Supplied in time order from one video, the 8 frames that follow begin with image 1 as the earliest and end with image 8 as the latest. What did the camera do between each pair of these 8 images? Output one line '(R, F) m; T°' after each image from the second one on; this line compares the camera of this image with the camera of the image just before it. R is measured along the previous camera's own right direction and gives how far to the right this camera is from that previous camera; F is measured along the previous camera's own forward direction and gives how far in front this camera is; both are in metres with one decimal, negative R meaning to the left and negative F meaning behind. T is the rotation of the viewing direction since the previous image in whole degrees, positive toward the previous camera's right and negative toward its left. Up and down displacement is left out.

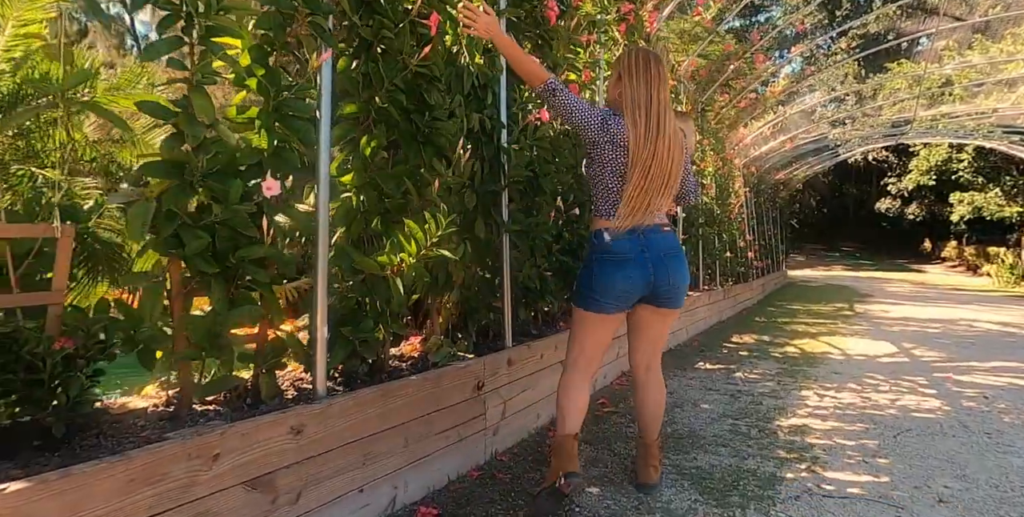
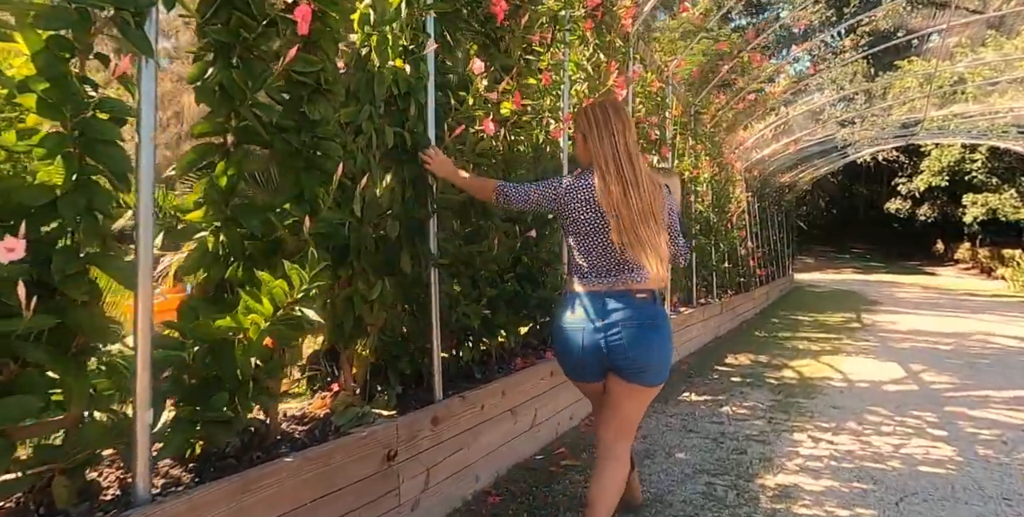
(+0.3, +0.3) m; -1°
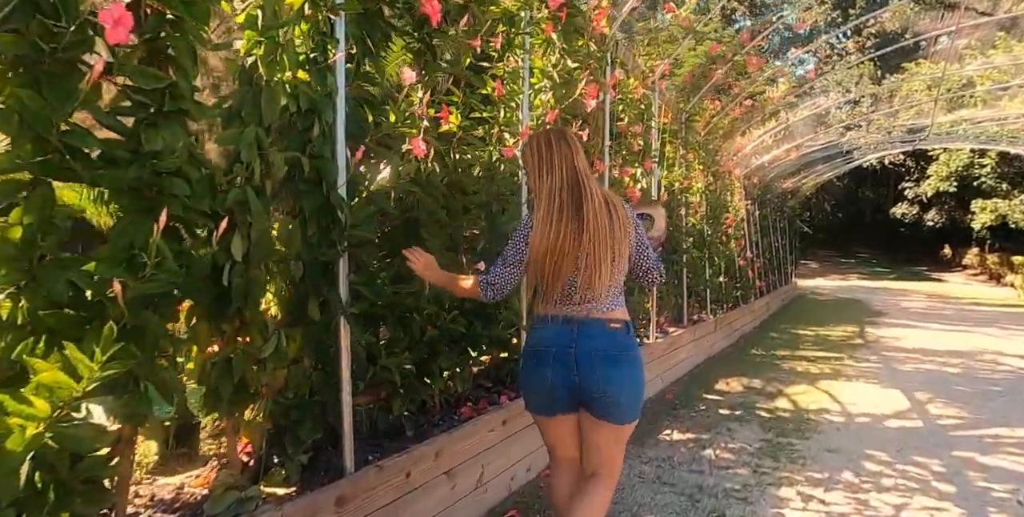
(+0.2, +0.3) m; 0°
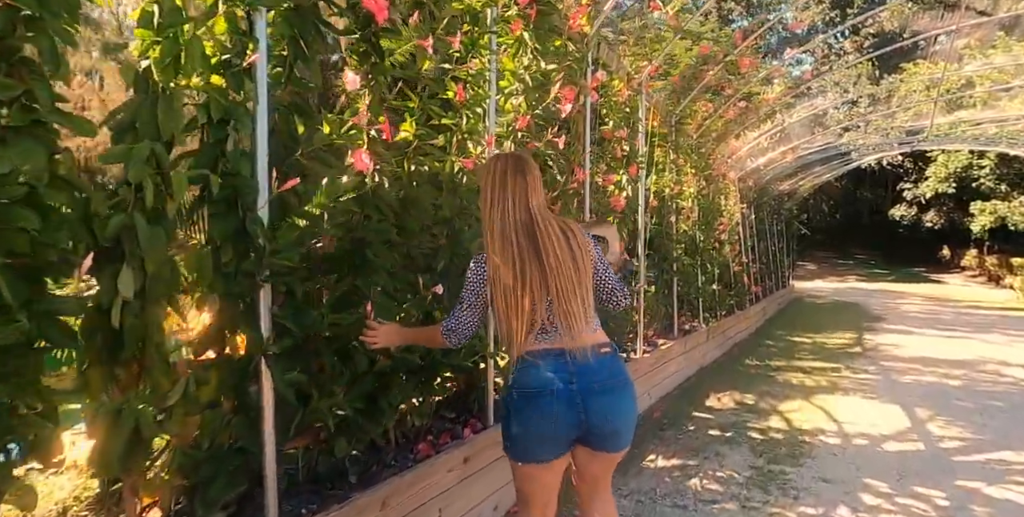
(+0.1, +0.2) m; 0°
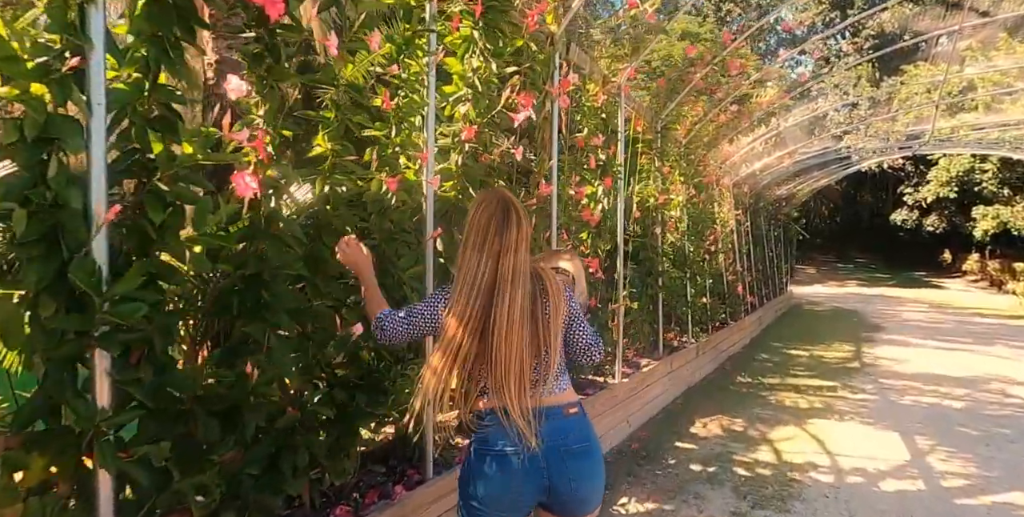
(+0.2, +0.3) m; 0°
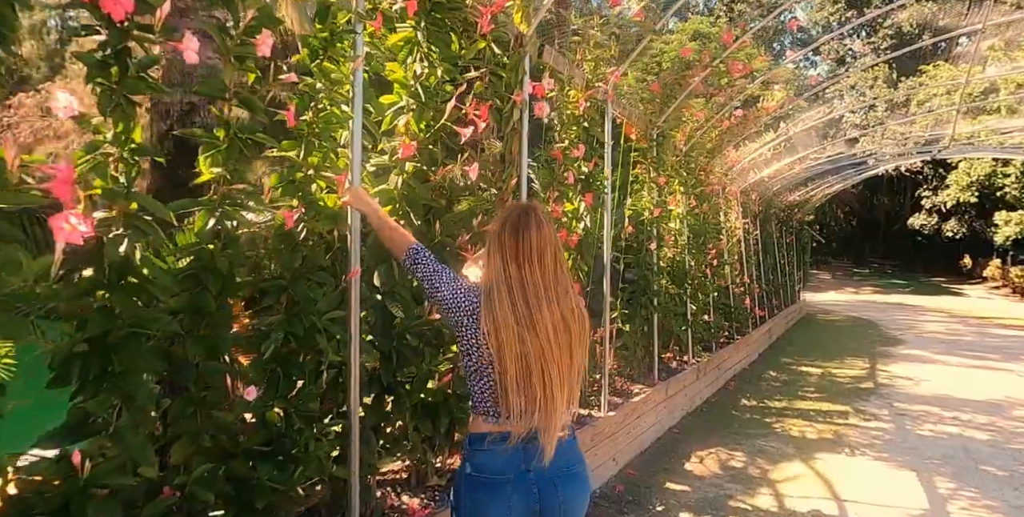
(+0.2, +0.3) m; -1°
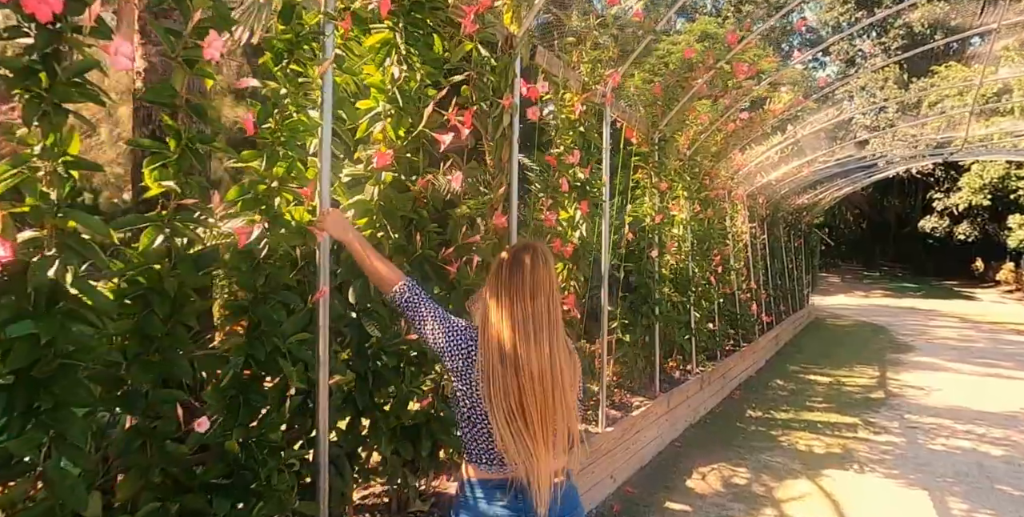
(+0.1, +0.1) m; -1°
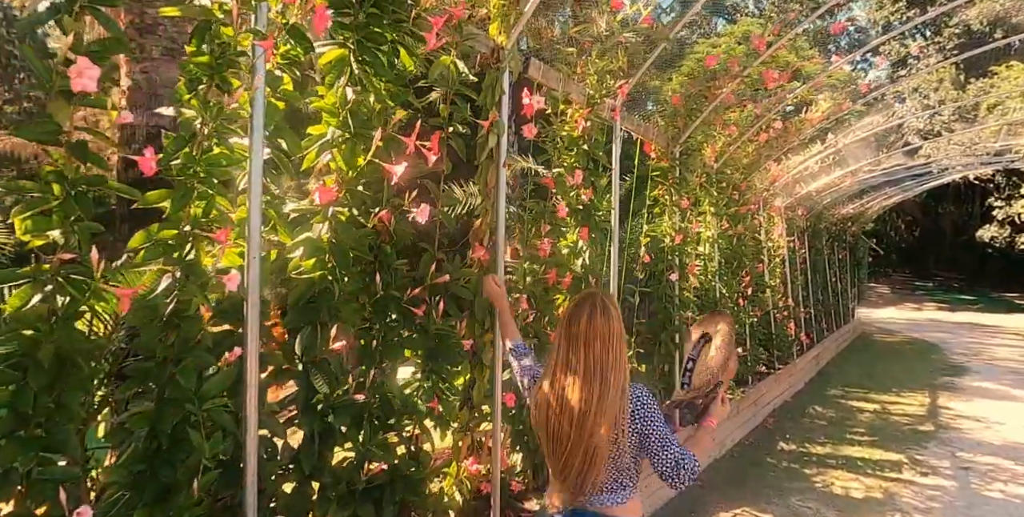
(+0.2, +0.2) m; -4°
